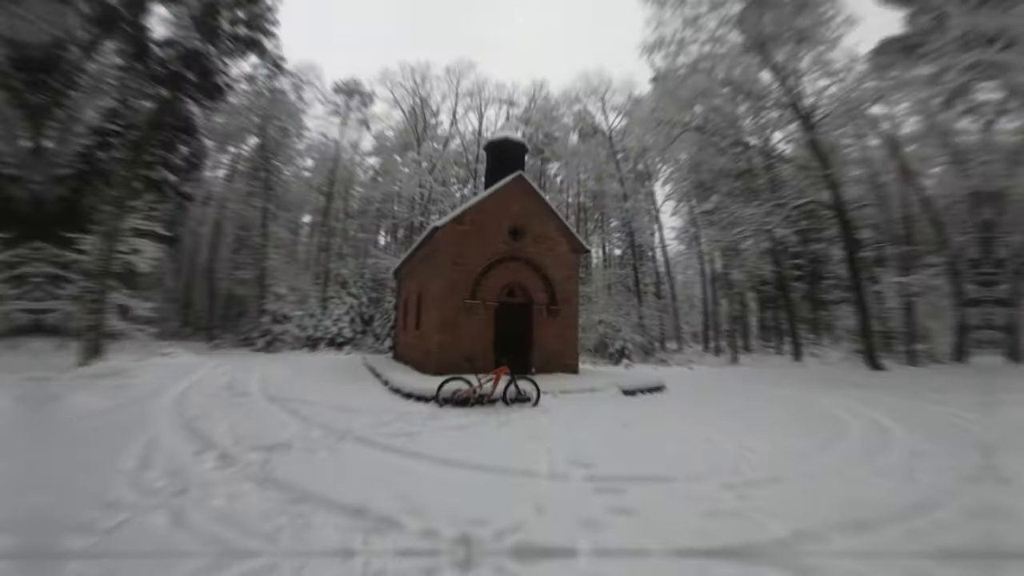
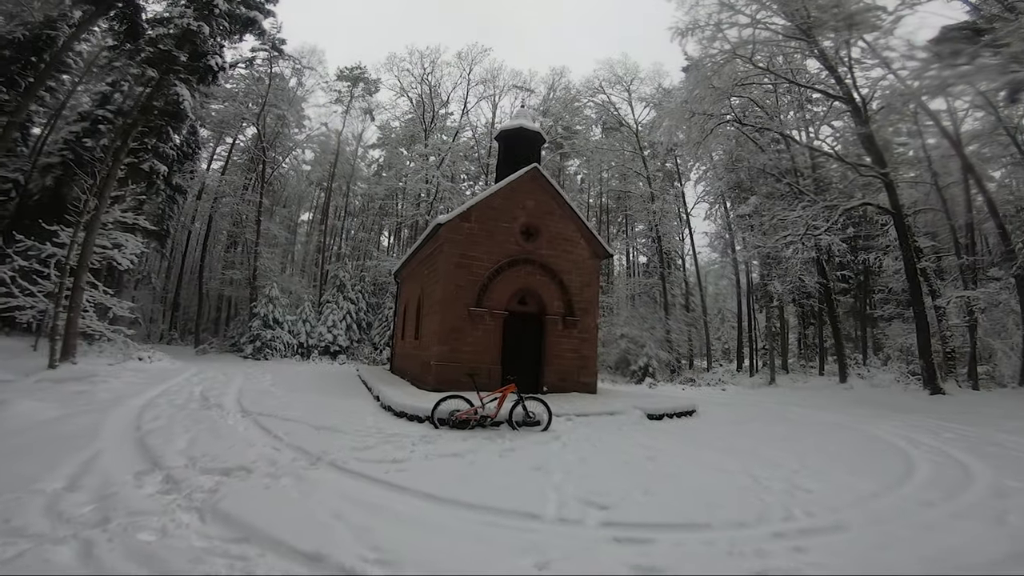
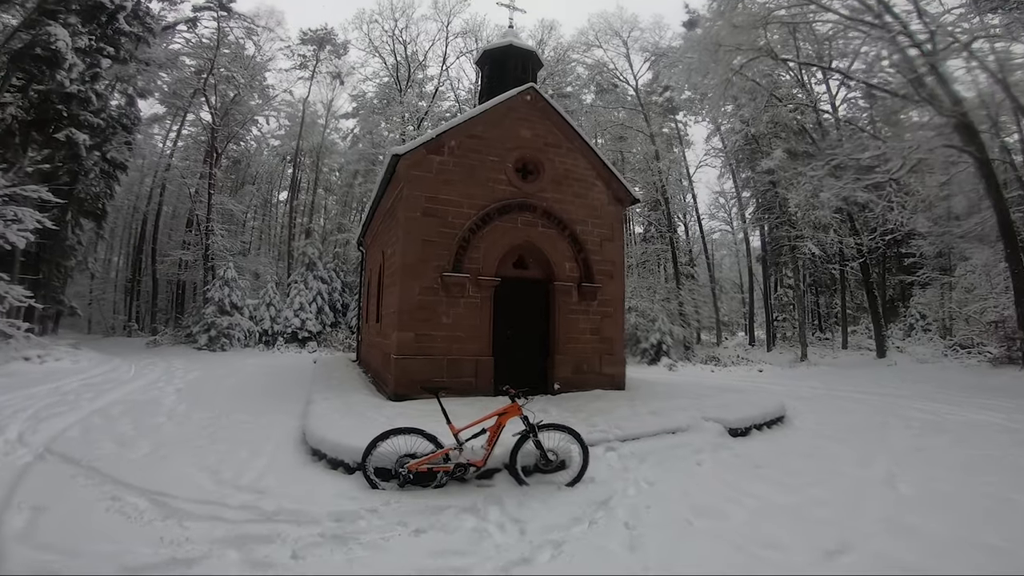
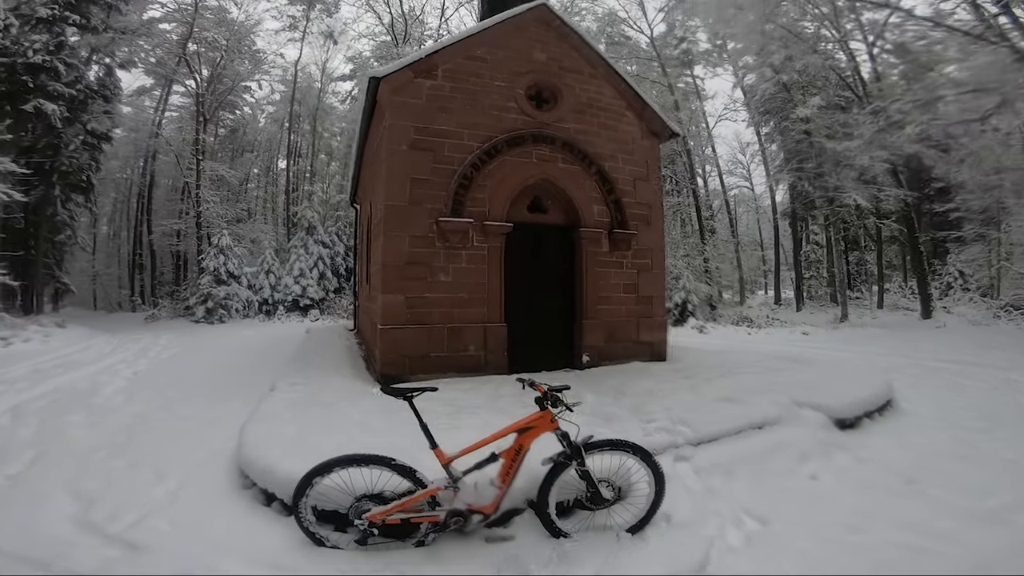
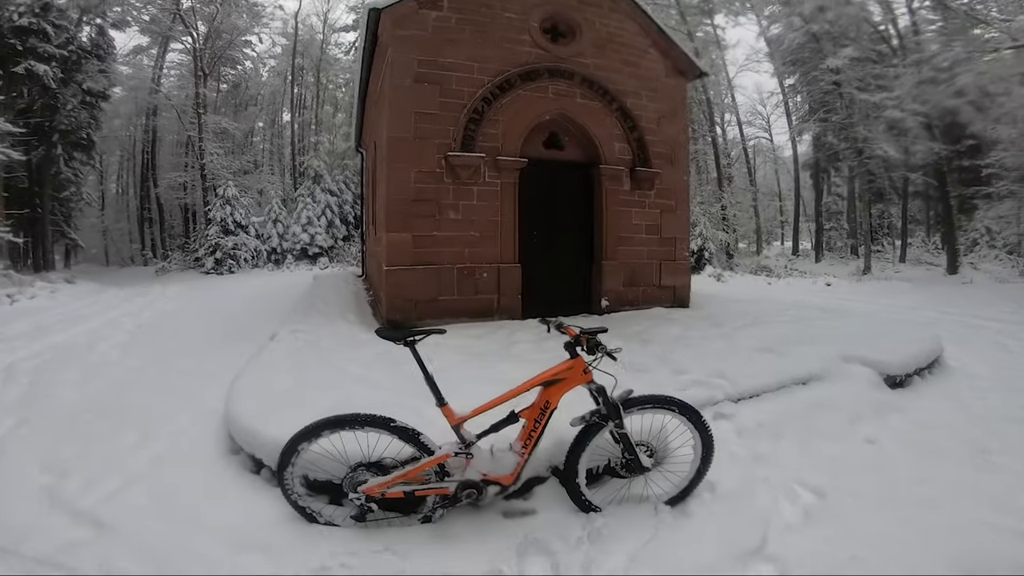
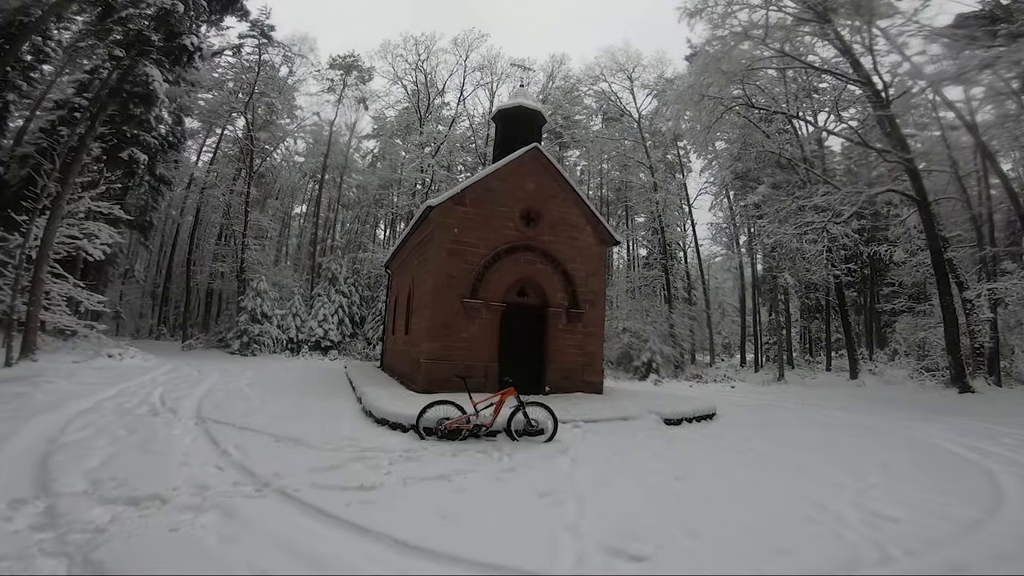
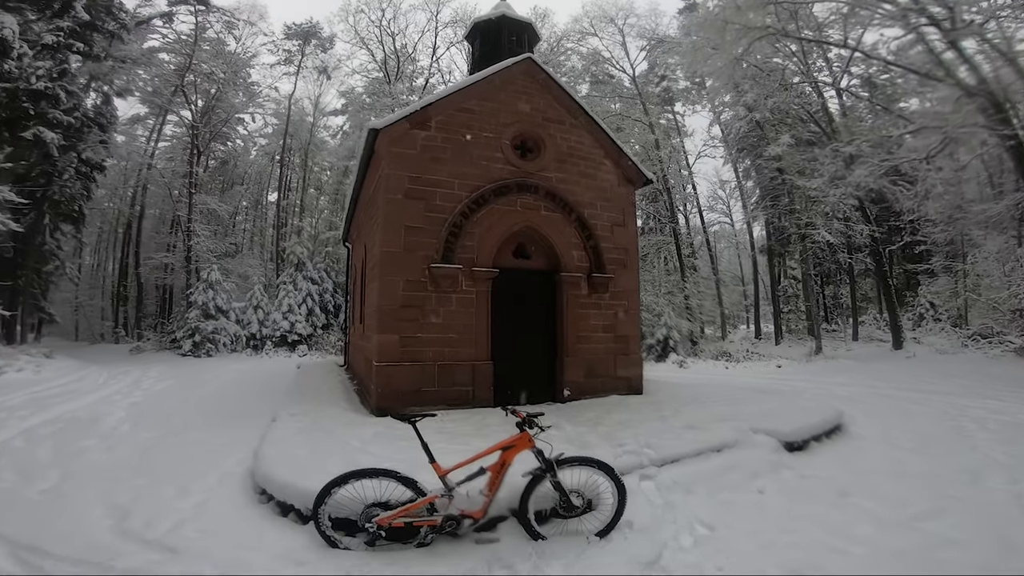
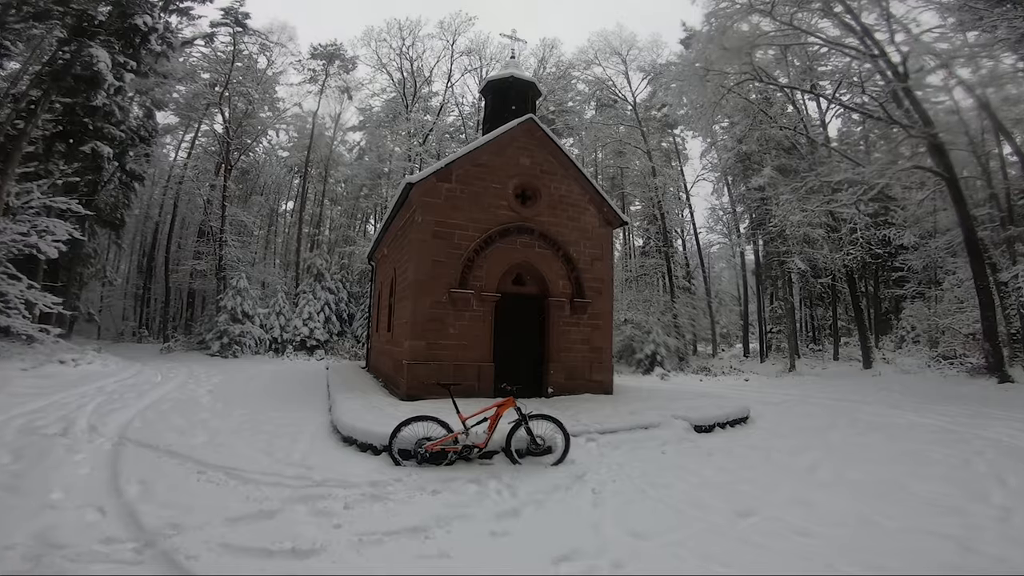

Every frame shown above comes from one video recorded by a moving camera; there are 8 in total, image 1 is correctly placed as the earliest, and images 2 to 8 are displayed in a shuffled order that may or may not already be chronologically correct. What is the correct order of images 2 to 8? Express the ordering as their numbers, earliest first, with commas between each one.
2, 6, 8, 3, 7, 4, 5
